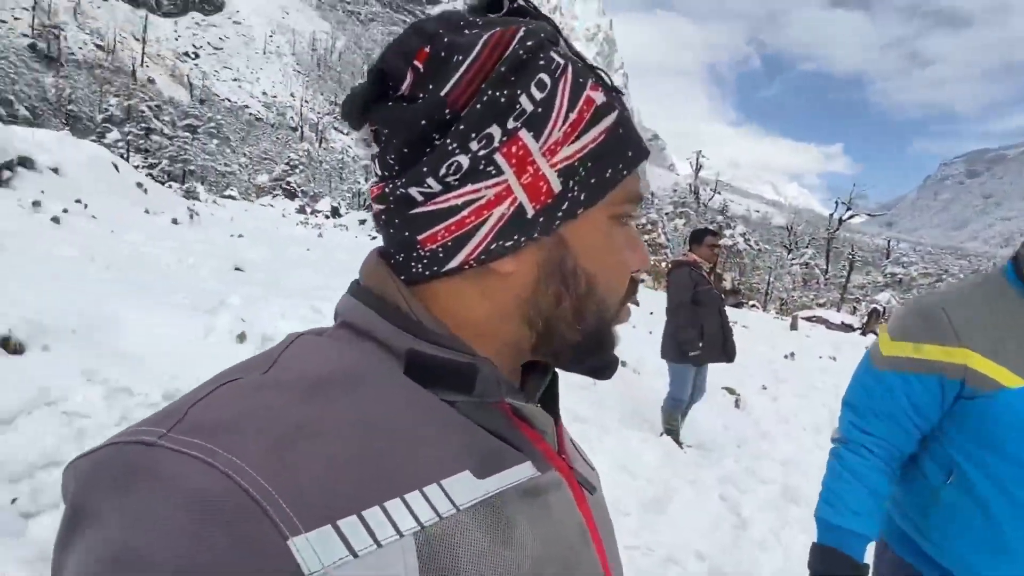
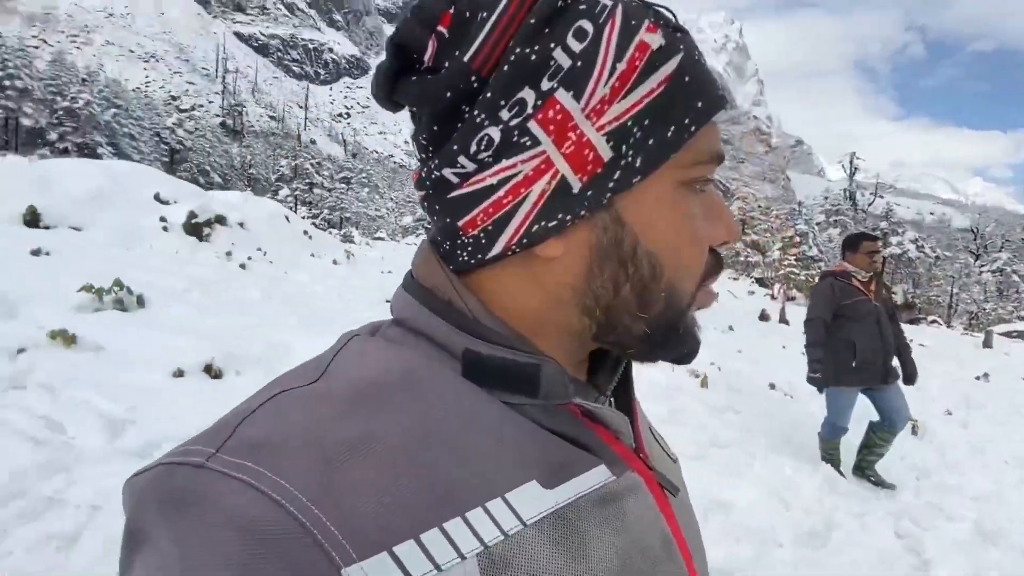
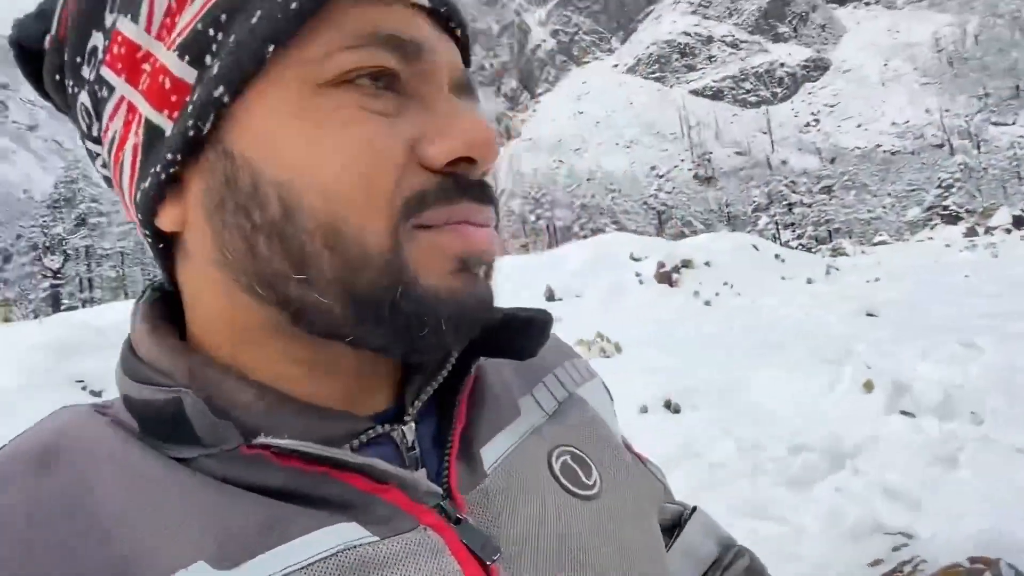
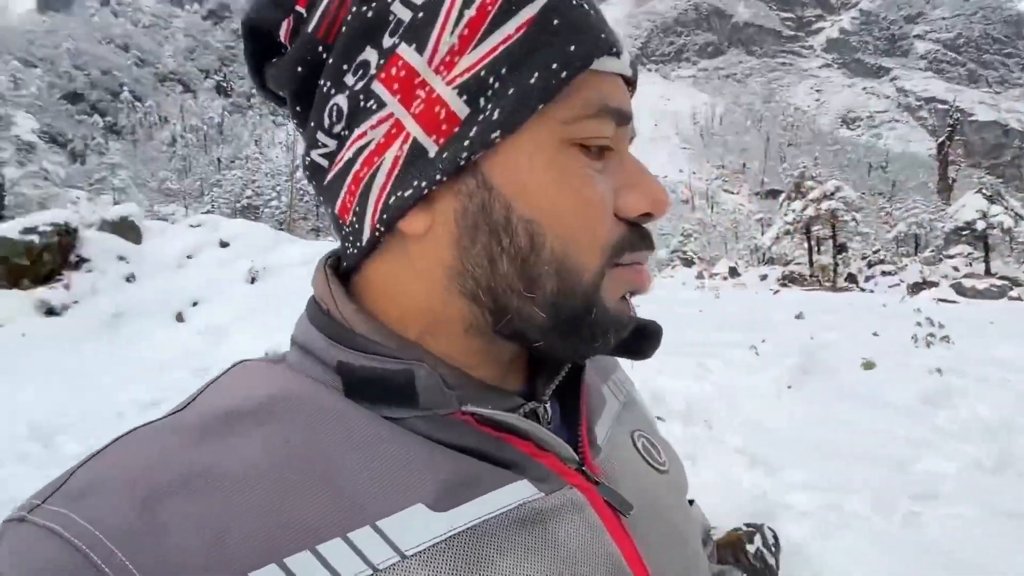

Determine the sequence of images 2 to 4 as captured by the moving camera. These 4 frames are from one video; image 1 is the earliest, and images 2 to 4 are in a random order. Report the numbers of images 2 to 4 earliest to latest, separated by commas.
2, 4, 3
